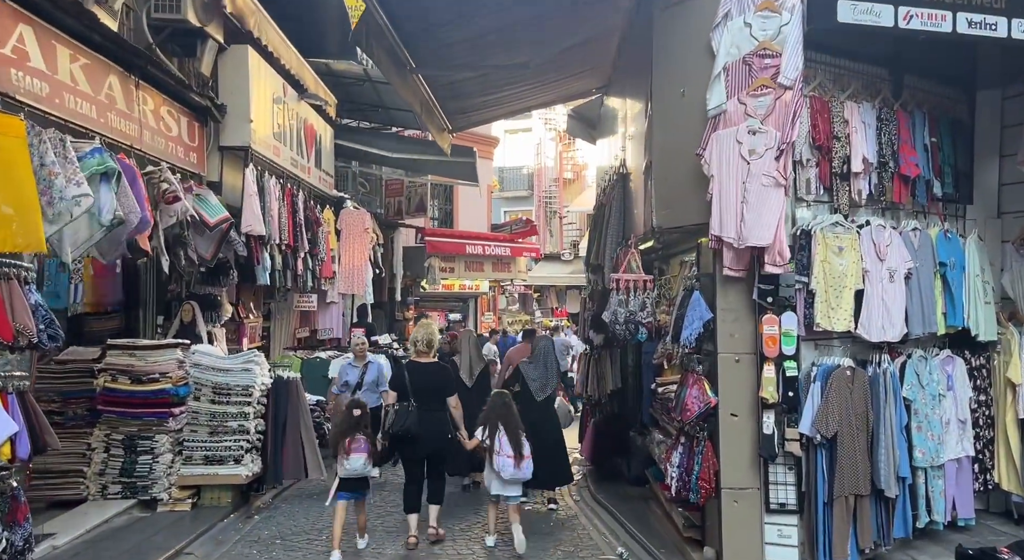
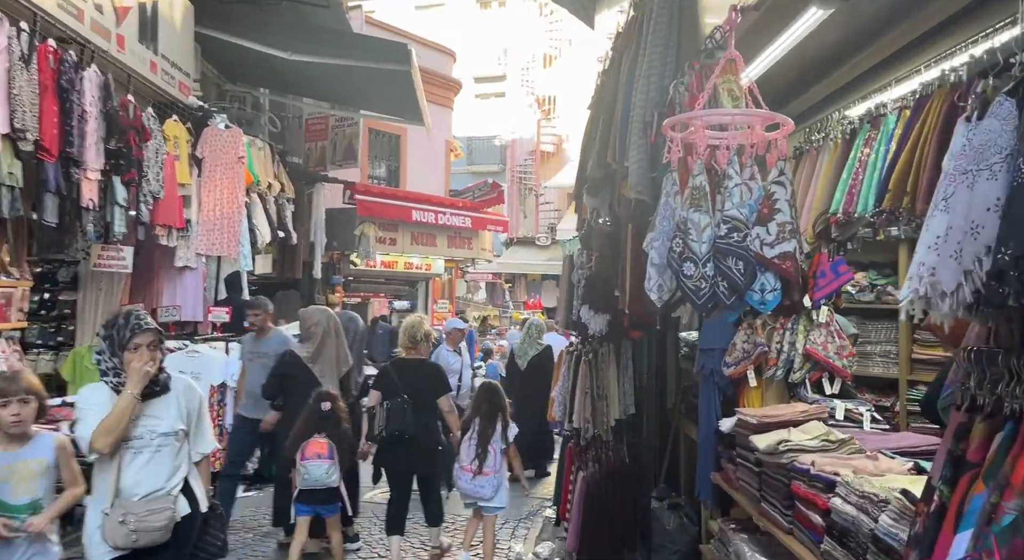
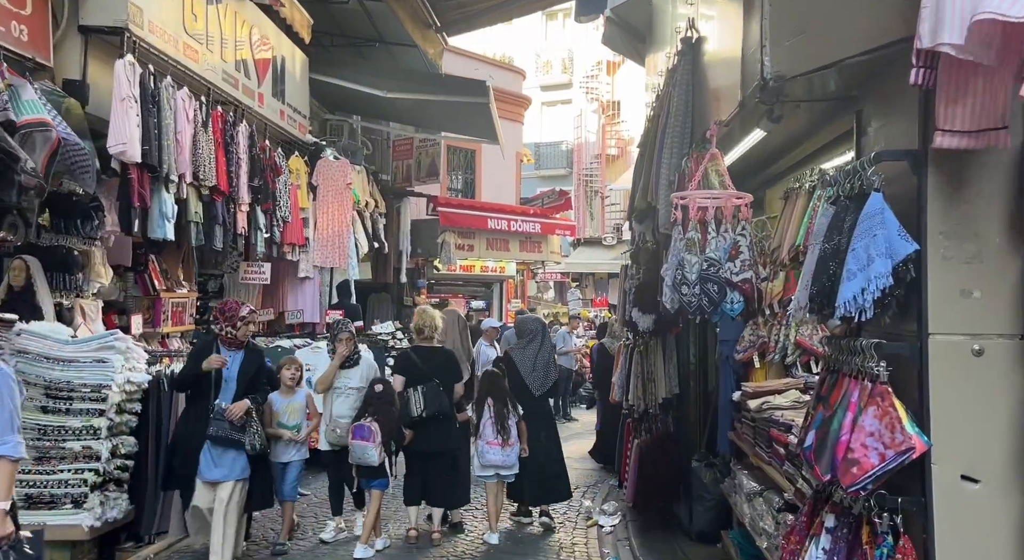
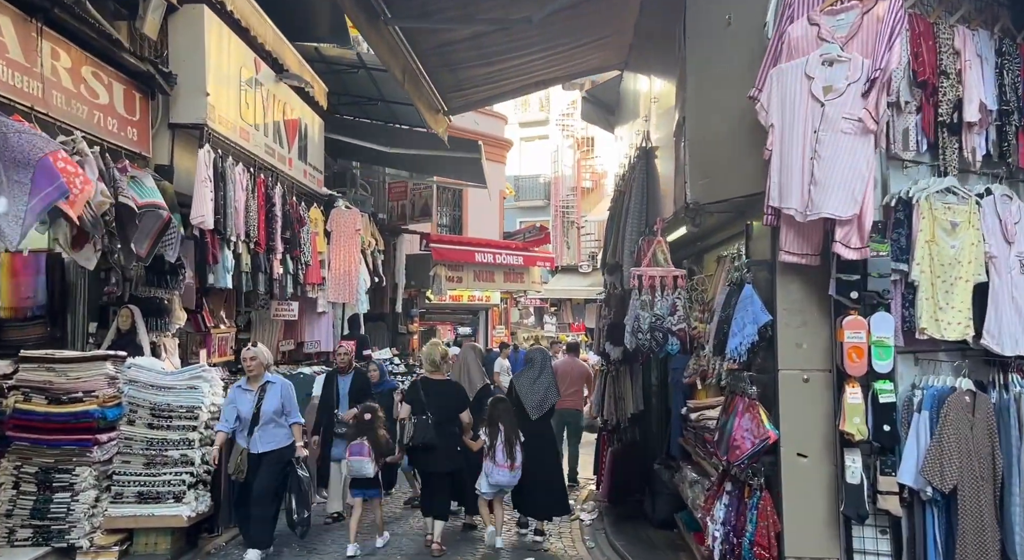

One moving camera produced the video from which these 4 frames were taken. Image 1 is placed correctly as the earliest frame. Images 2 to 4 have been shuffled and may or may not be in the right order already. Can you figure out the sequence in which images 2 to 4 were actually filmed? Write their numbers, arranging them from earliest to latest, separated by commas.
4, 3, 2
